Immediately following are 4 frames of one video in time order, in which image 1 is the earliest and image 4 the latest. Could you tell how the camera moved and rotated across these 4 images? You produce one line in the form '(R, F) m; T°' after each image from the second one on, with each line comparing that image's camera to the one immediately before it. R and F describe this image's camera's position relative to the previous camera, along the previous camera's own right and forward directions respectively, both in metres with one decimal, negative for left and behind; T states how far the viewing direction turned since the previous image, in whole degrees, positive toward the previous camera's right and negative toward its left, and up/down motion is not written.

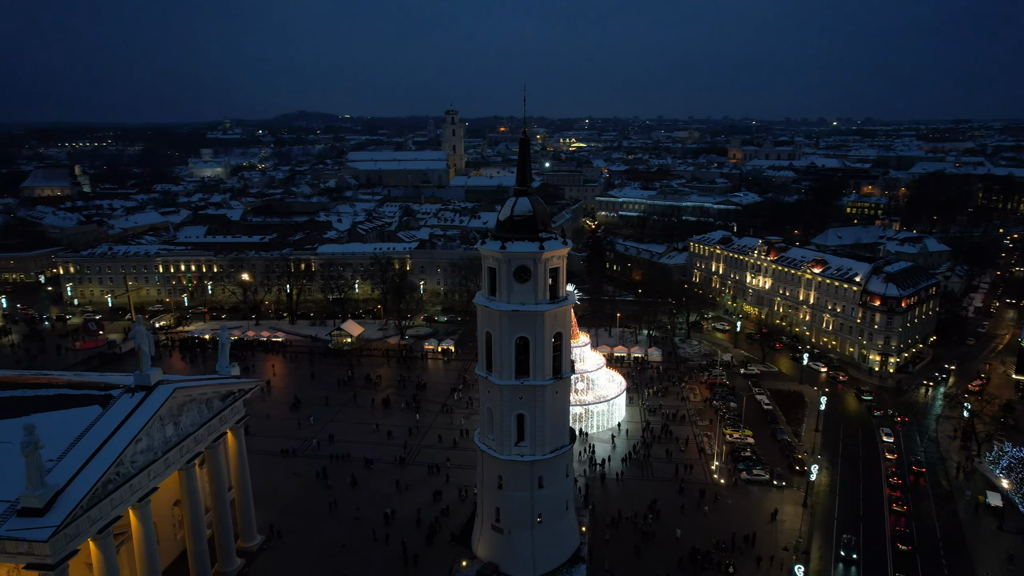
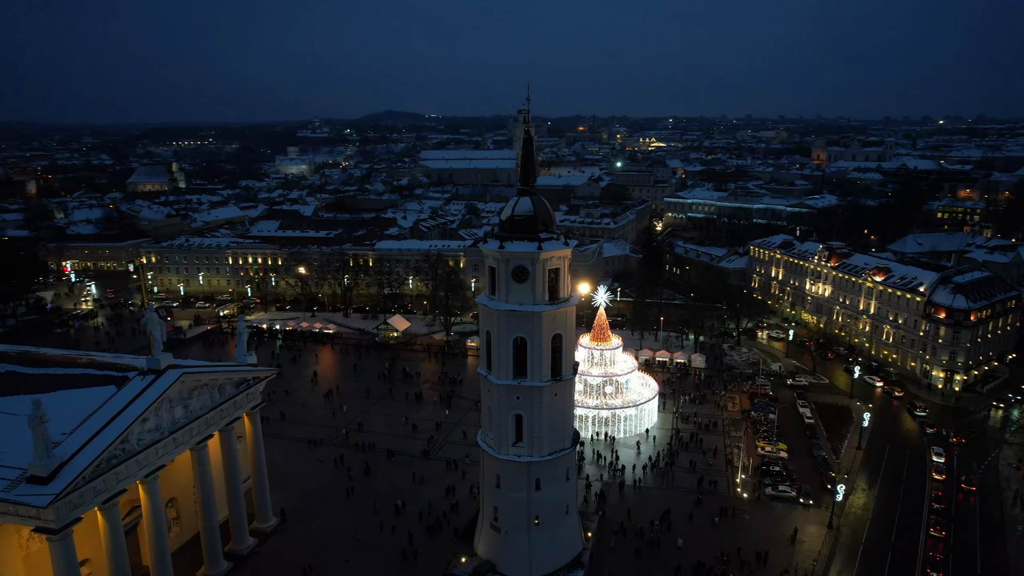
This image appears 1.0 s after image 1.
(+3.1, +0.2) m; -7°
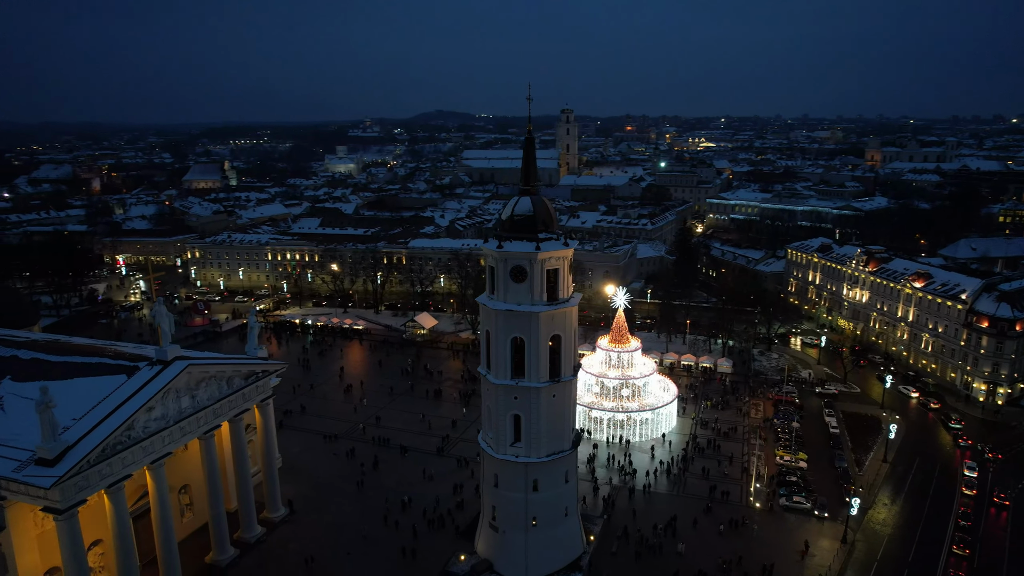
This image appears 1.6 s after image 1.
(+1.9, +0.1) m; -4°
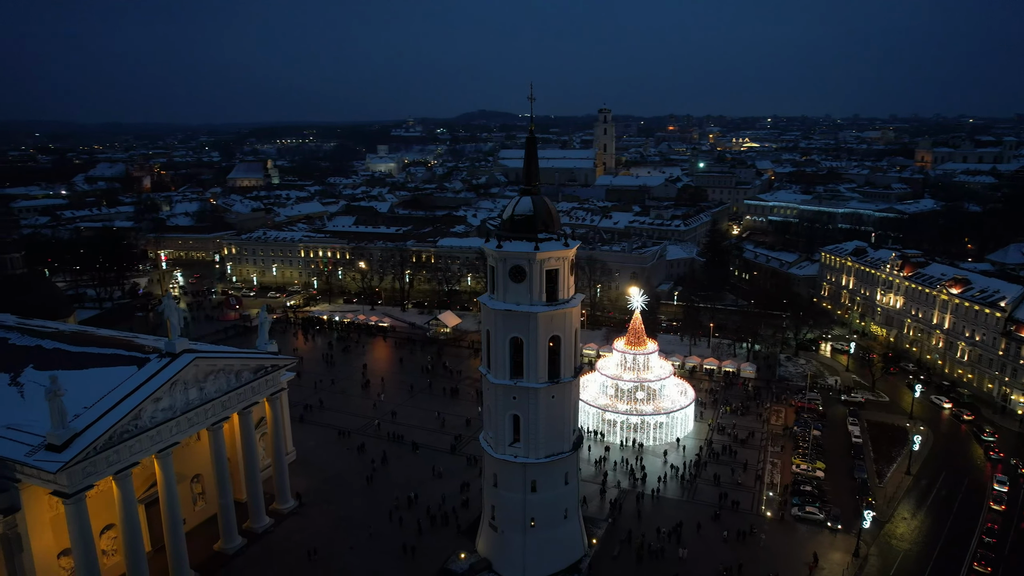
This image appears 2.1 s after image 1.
(+1.6, +0.1) m; -4°
